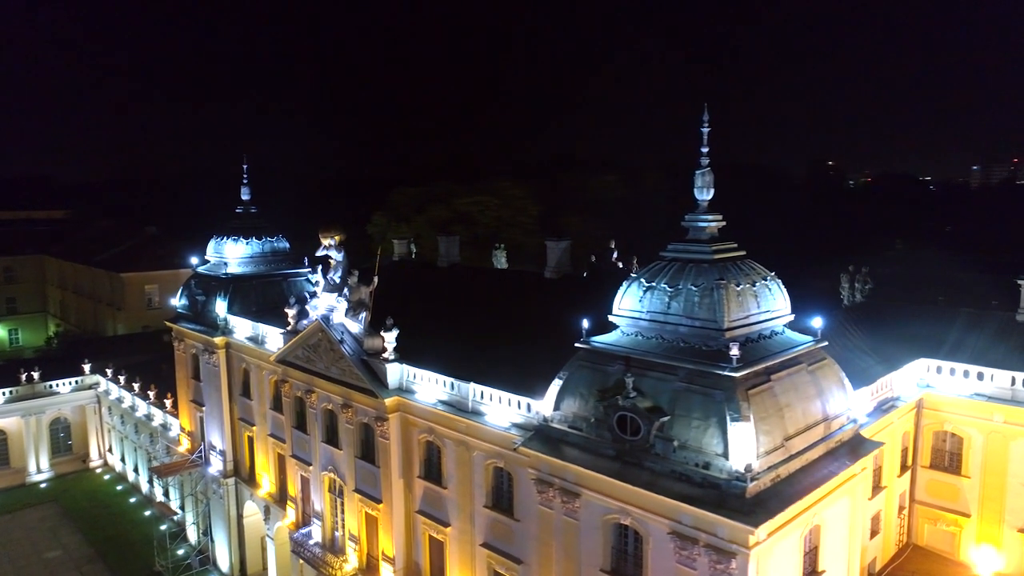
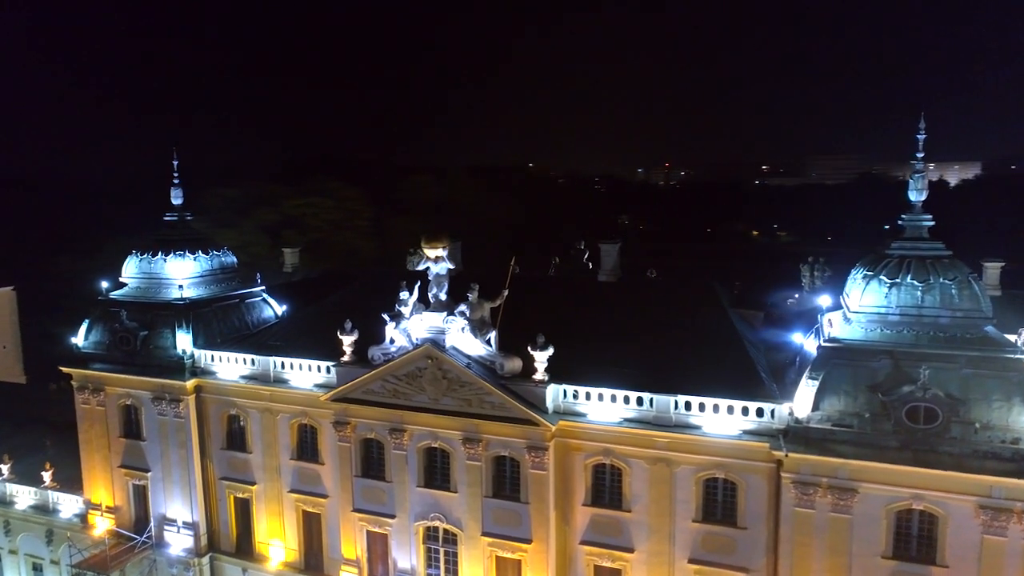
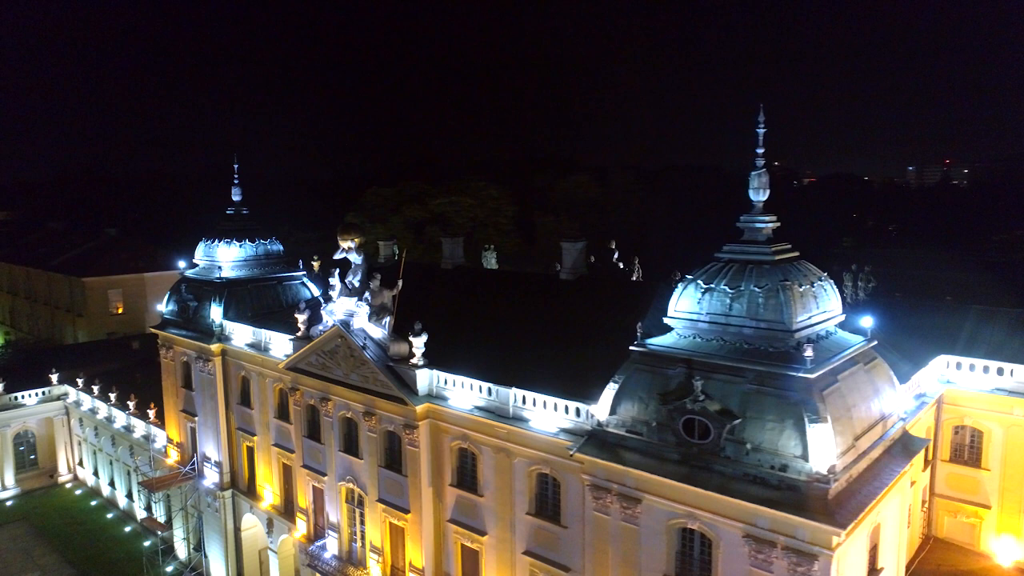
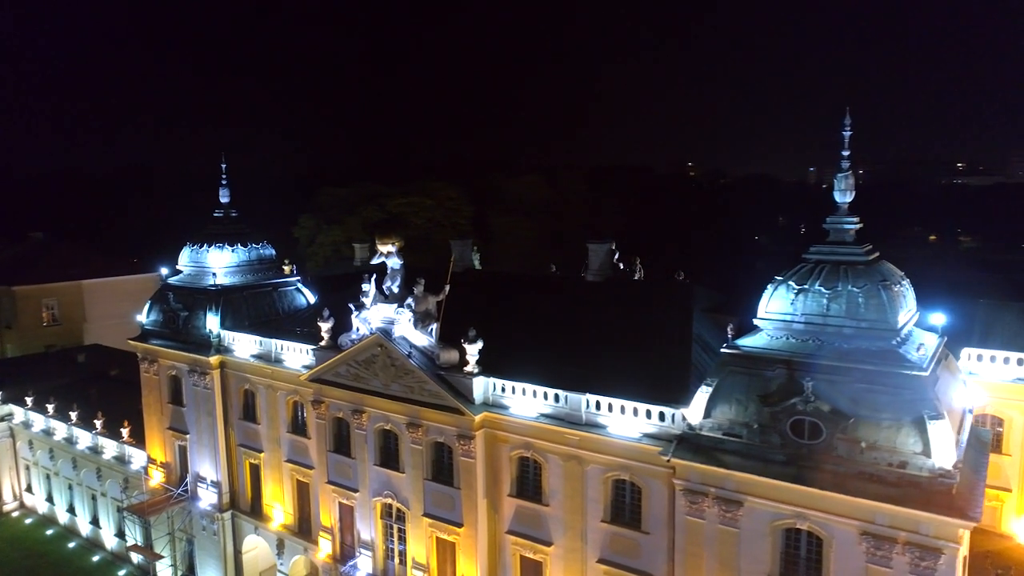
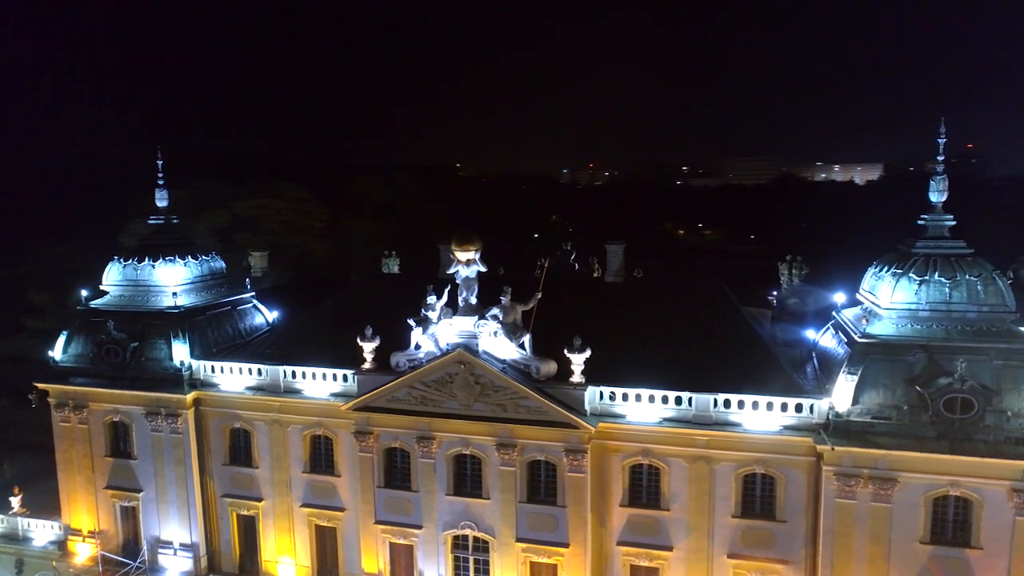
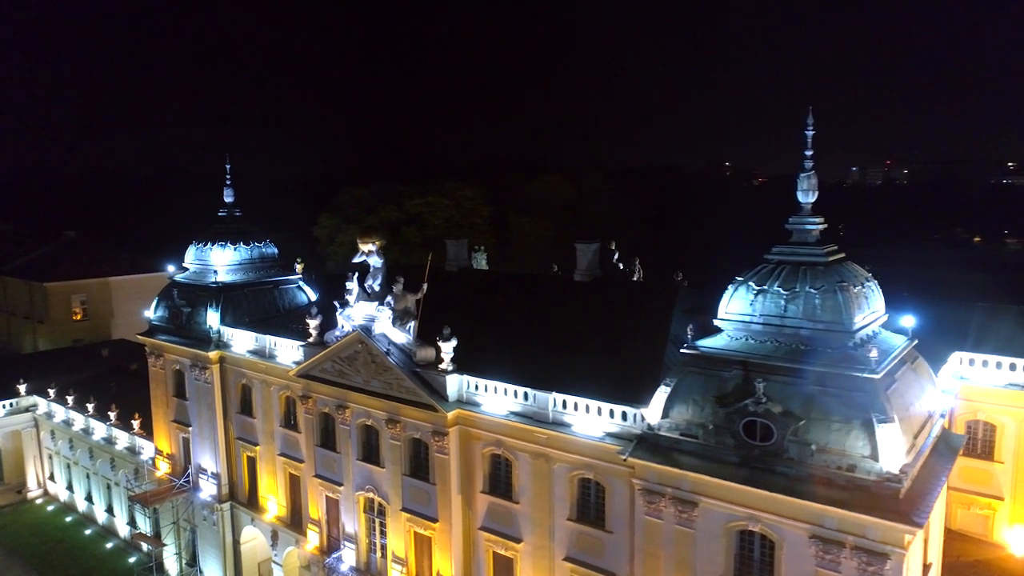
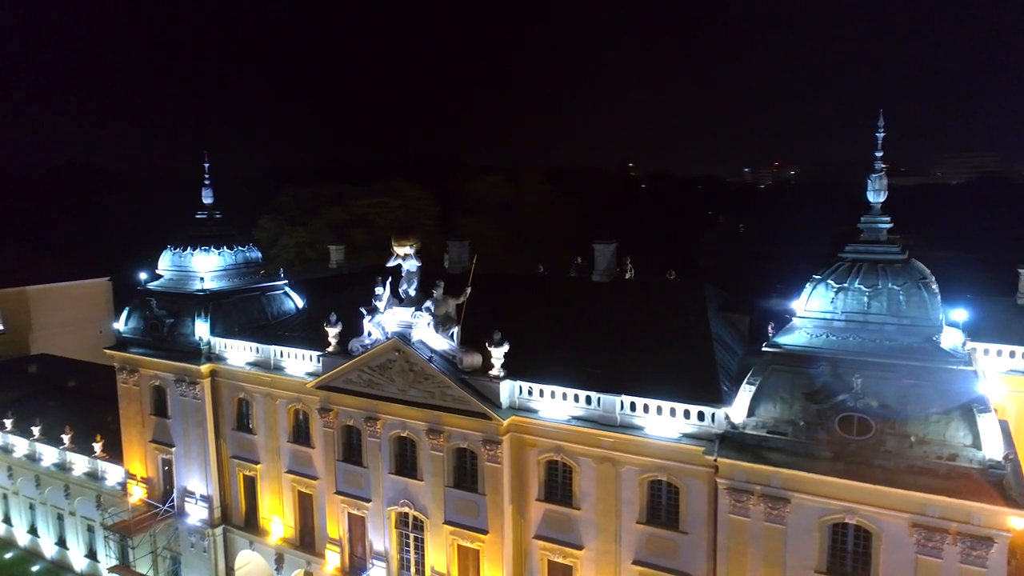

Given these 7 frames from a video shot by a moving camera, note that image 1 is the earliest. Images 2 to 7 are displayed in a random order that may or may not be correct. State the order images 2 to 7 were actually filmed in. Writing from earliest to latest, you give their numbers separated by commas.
3, 6, 4, 7, 2, 5
